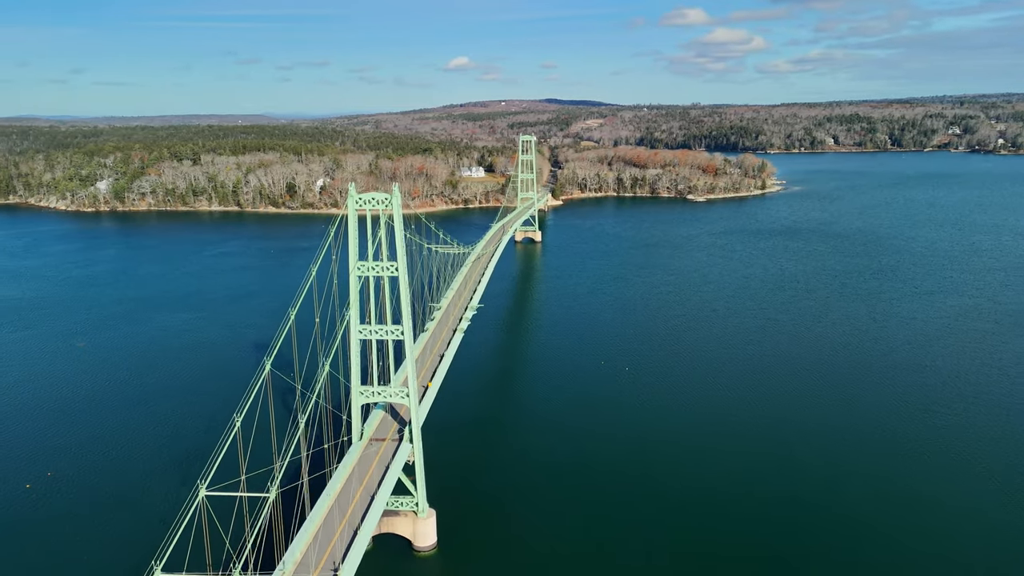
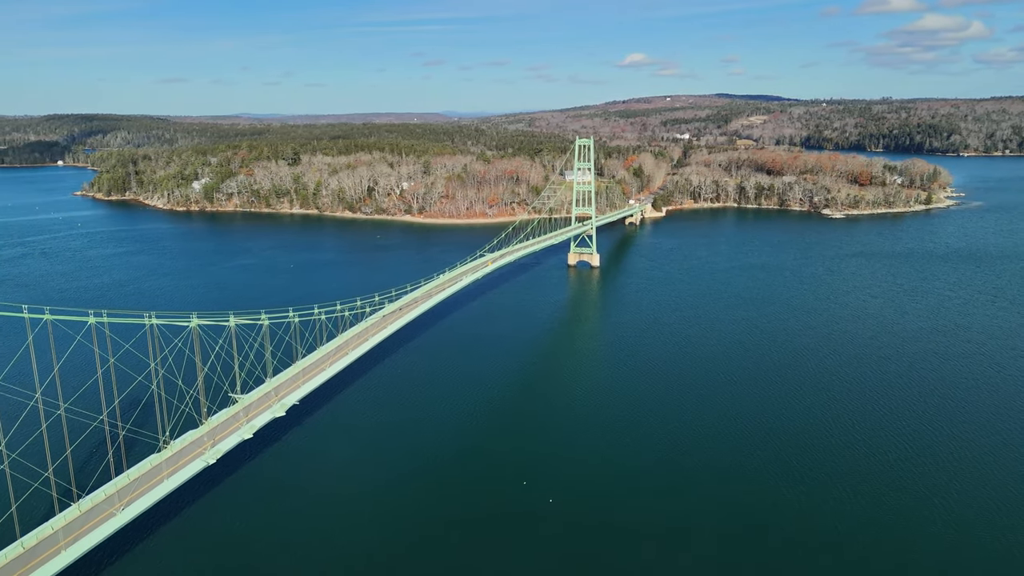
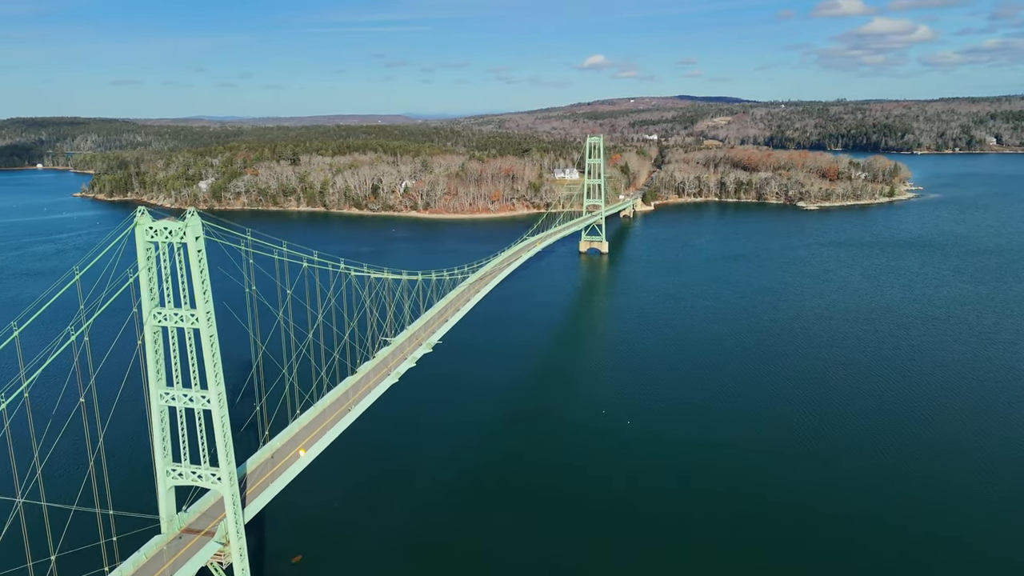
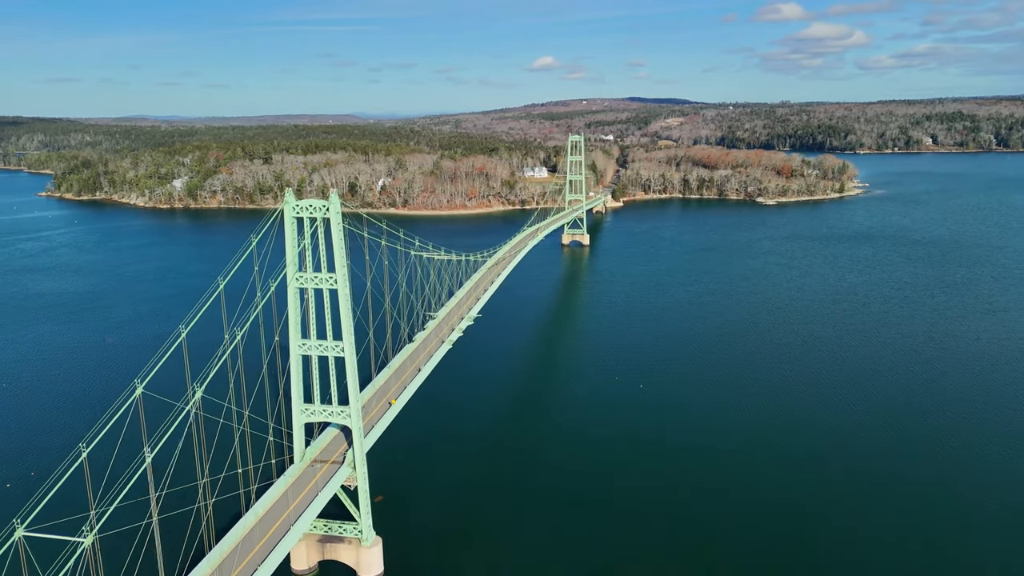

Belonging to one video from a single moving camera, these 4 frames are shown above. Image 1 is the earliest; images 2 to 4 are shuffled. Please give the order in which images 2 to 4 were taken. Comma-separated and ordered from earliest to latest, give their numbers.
4, 3, 2
